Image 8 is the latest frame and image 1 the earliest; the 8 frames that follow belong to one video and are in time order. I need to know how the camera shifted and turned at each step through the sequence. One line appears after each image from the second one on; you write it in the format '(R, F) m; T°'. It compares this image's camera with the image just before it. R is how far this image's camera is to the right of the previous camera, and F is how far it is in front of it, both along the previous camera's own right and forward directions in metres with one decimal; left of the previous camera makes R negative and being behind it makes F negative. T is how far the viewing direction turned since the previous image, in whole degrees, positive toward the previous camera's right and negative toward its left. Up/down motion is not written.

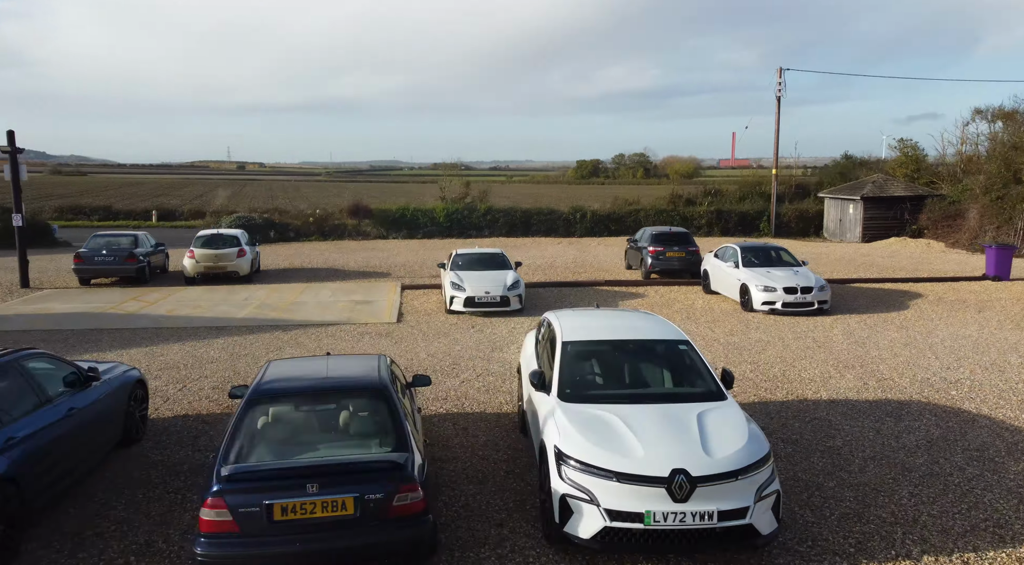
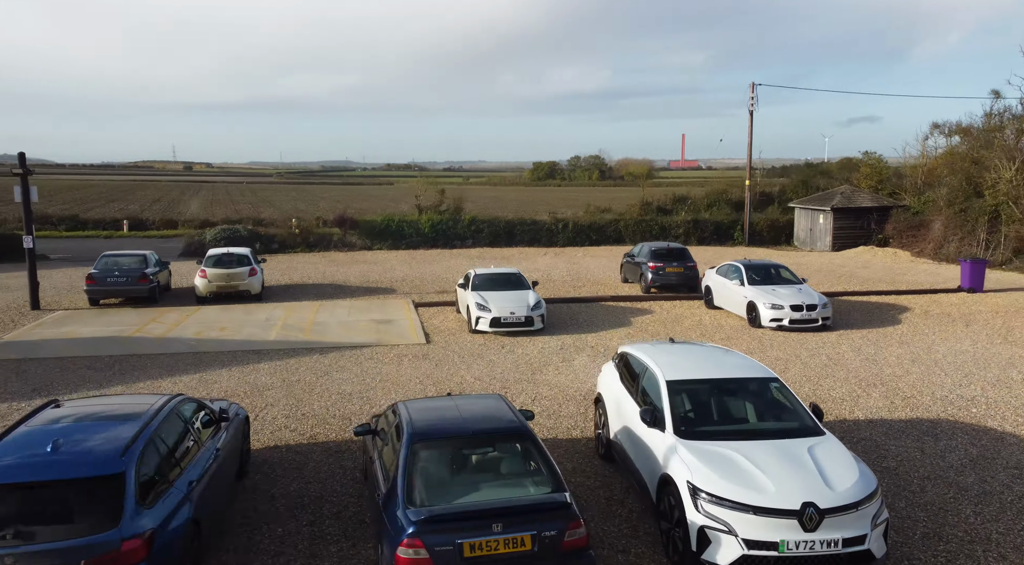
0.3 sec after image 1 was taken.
(-1.1, -0.5) m; +3°
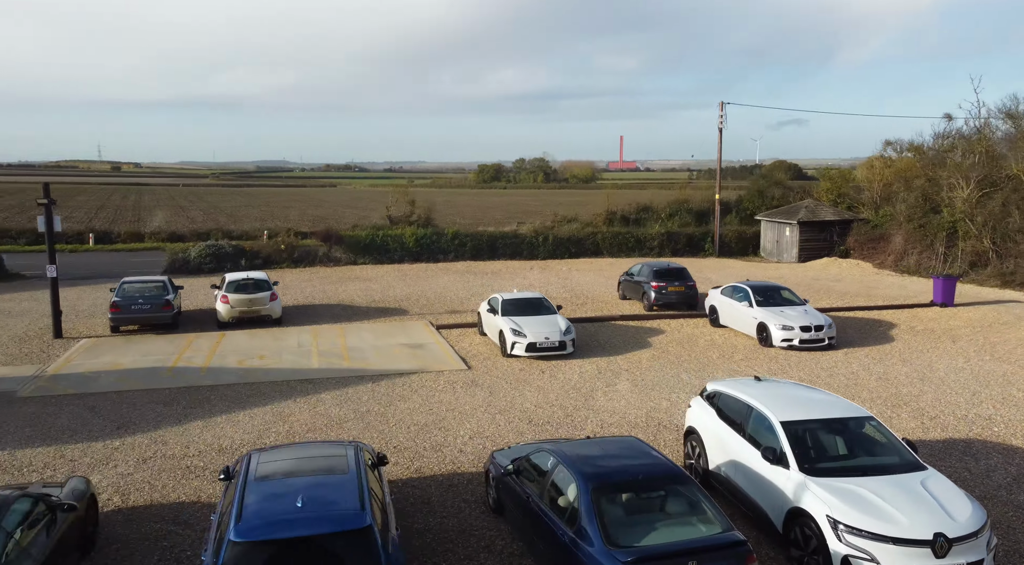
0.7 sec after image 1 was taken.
(-1.6, -0.7) m; +4°
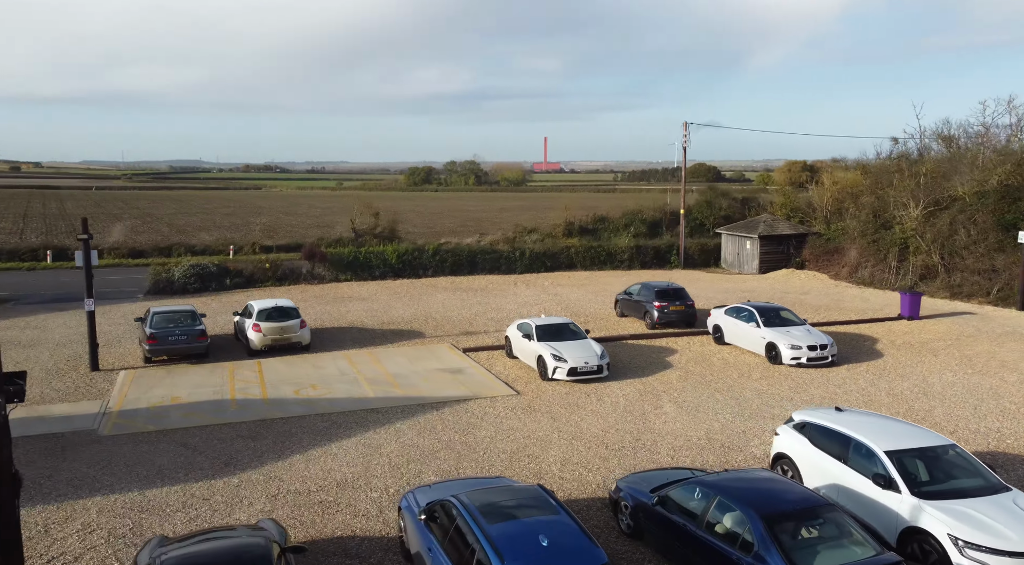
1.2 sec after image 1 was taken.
(-2.2, -0.9) m; +5°
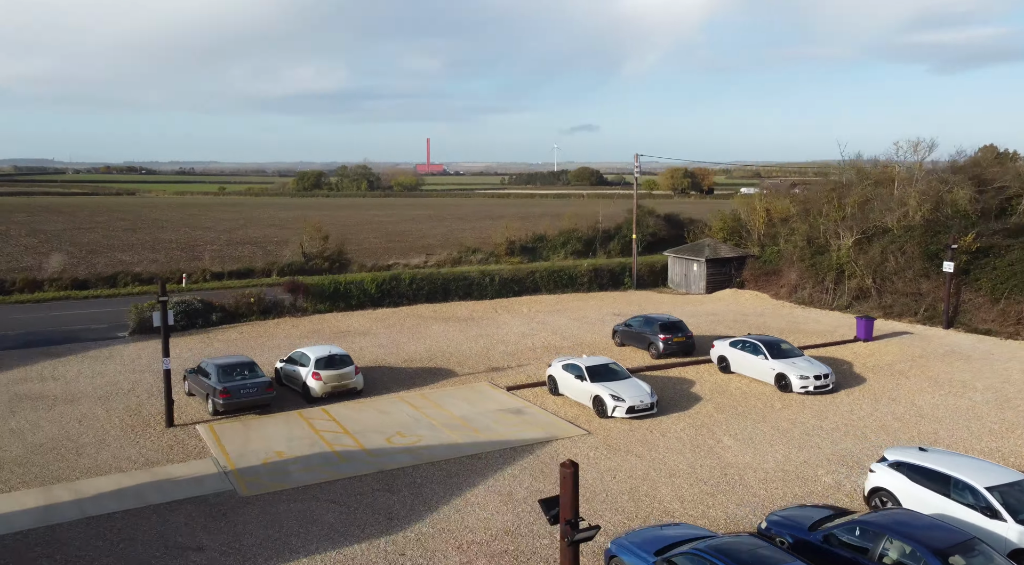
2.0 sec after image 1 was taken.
(-3.7, -1.4) m; +9°
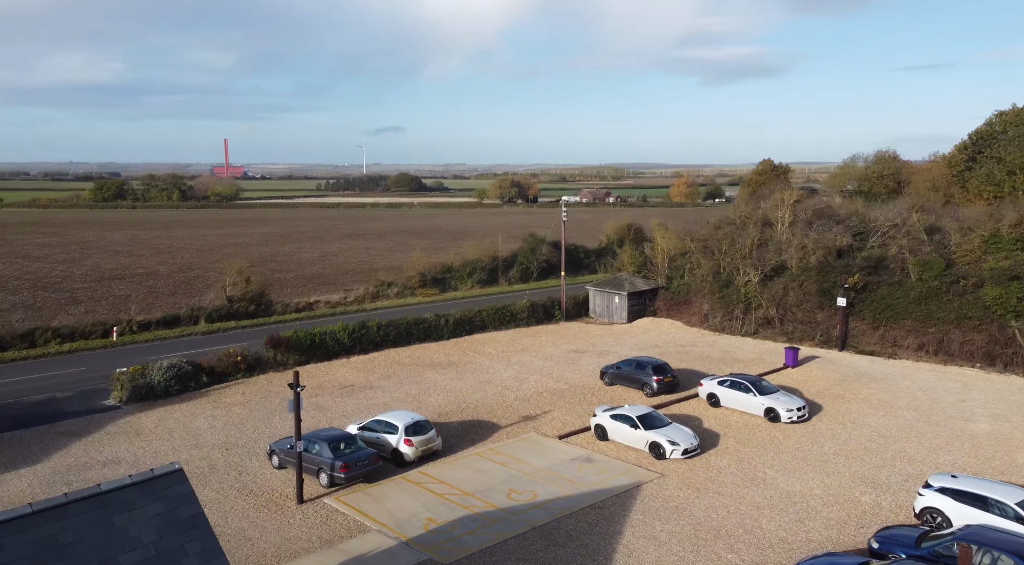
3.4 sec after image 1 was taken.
(-6.6, -2.2) m; +14°
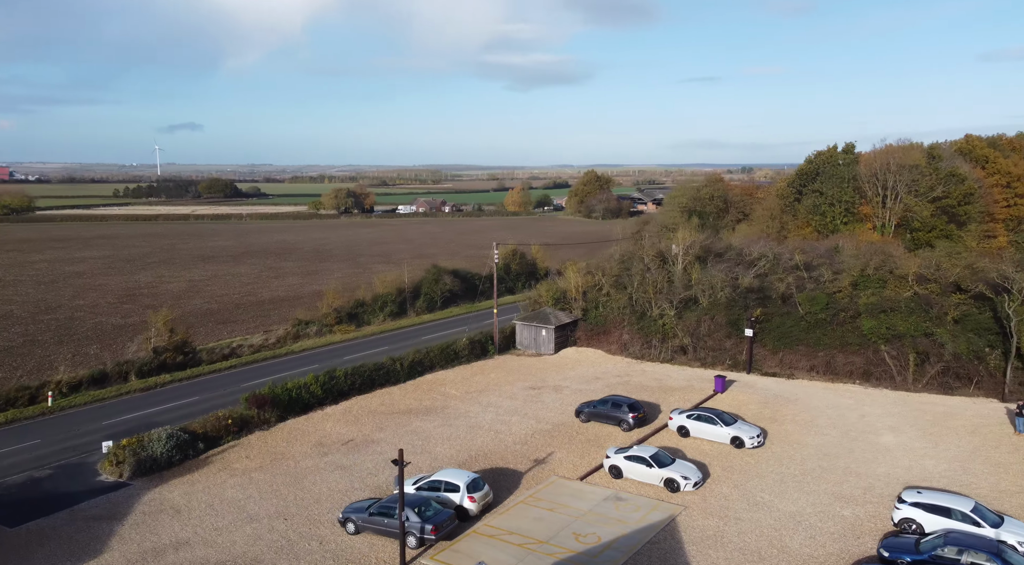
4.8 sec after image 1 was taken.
(-6.7, -2.2) m; +14°
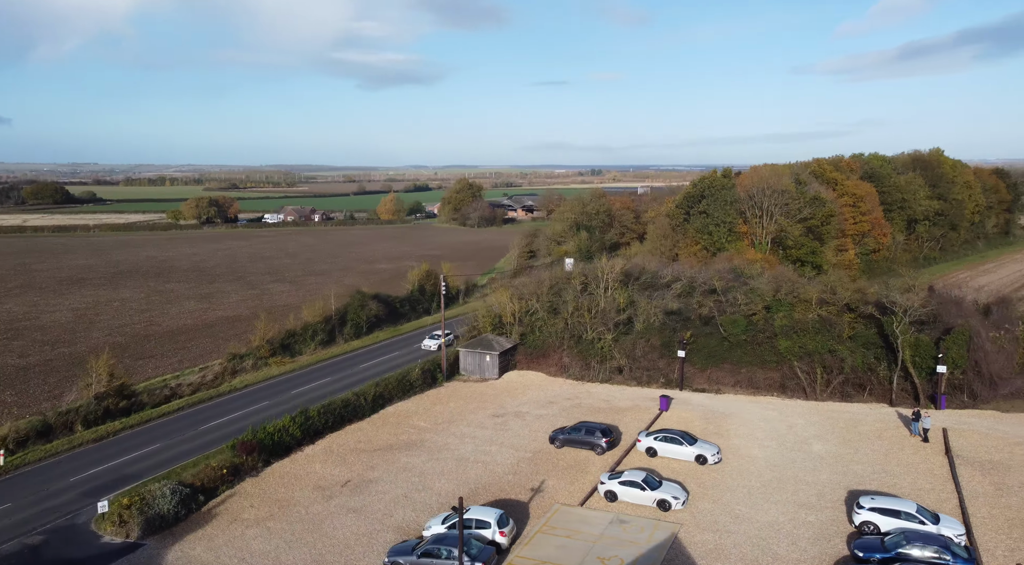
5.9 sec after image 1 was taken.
(-5.4, -1.9) m; +11°
